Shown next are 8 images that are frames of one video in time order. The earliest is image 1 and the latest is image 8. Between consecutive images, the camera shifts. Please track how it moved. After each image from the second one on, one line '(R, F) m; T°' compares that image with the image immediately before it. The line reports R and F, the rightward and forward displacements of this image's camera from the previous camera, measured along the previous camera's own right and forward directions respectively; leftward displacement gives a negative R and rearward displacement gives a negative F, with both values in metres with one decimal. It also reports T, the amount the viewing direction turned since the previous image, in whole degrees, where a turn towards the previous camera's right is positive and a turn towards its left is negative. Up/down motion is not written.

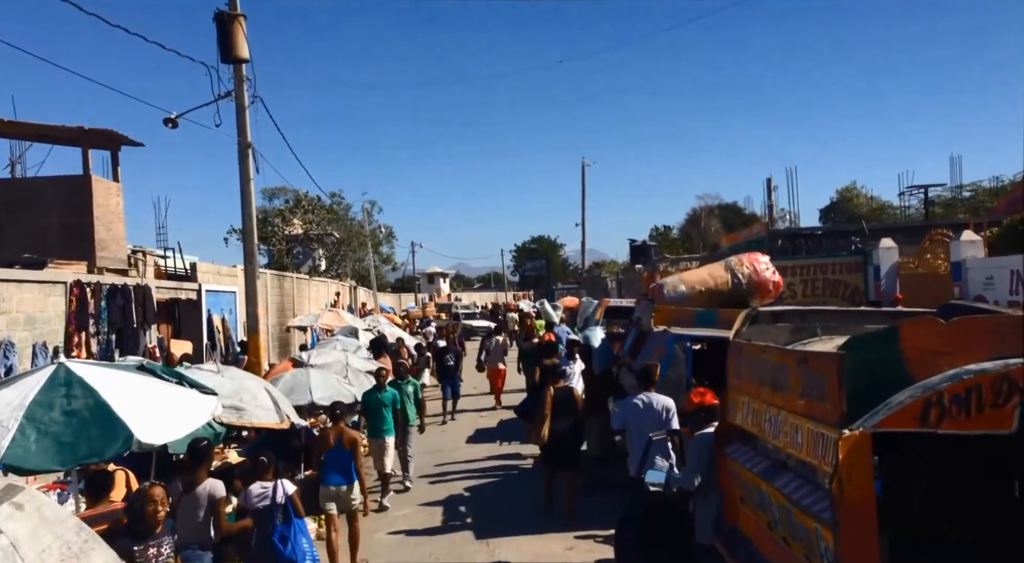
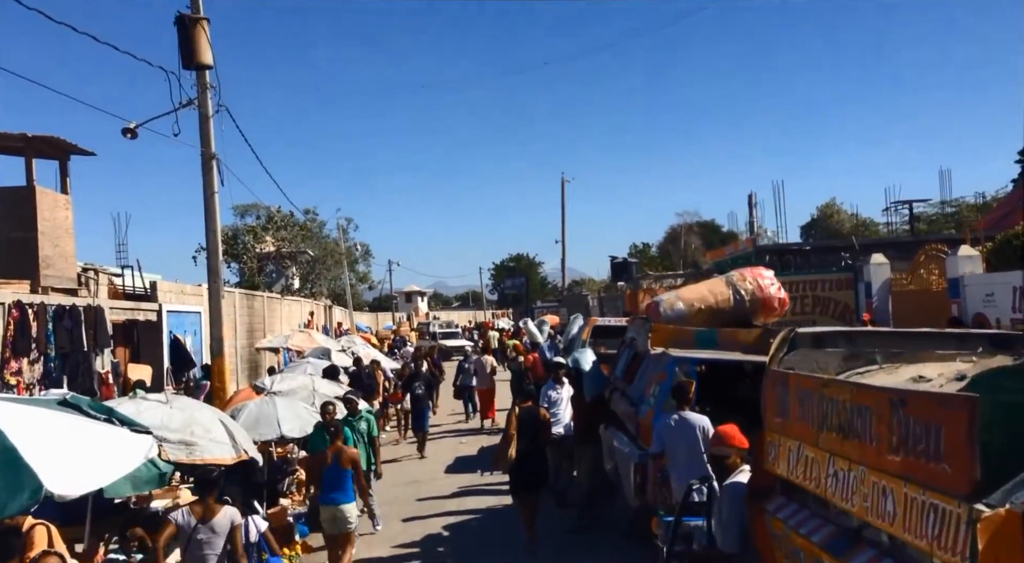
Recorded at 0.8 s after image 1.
(0.0, +0.8) m; +1°
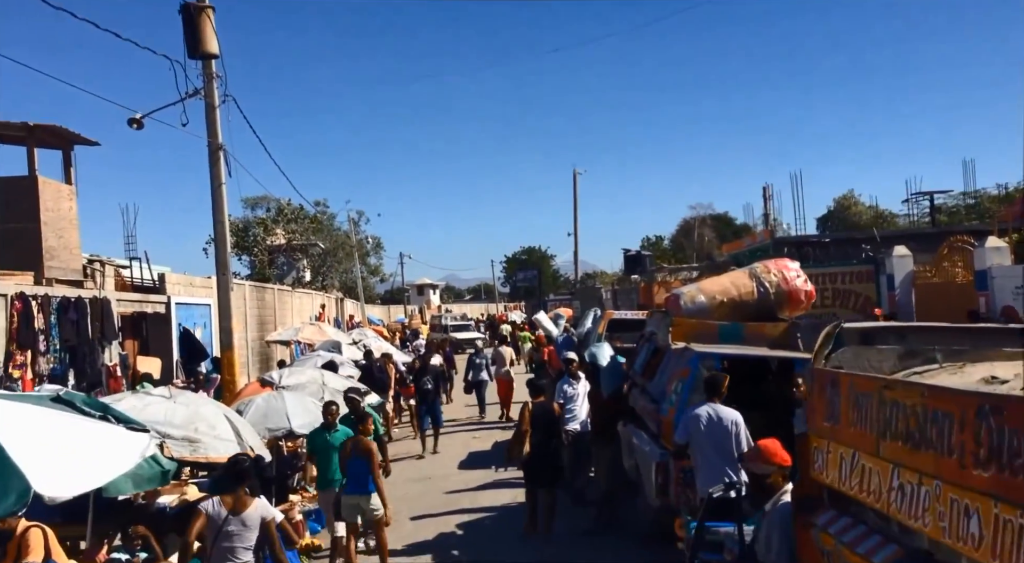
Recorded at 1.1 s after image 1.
(0.0, +0.3) m; -1°
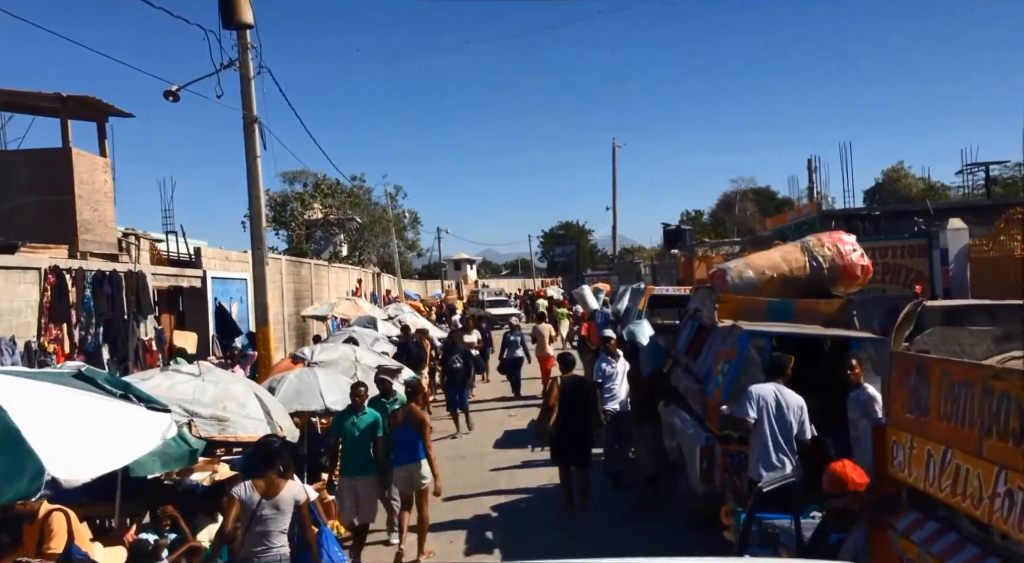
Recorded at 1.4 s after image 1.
(0.0, +0.3) m; -2°
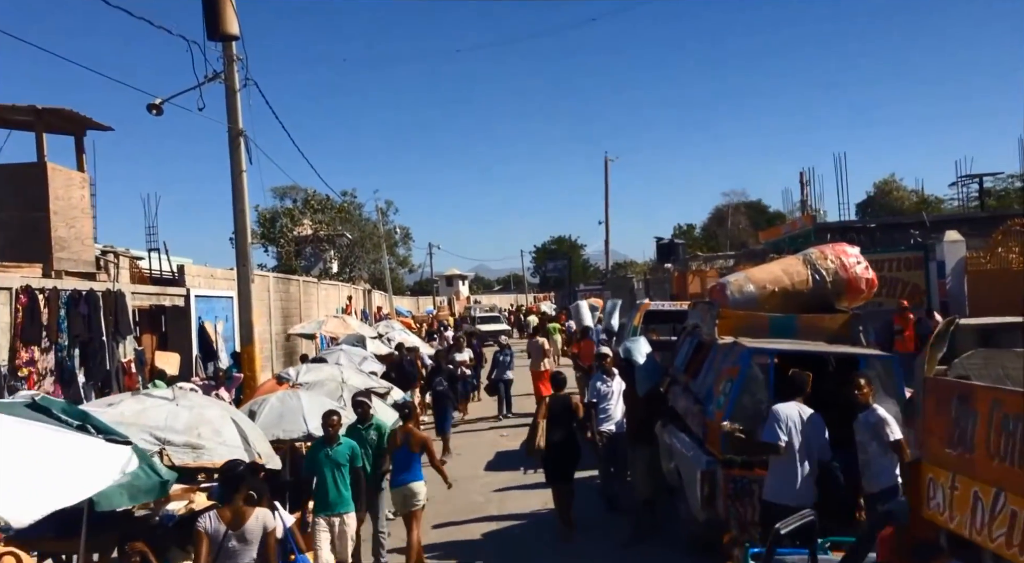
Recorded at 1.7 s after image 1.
(0.0, +0.3) m; 0°
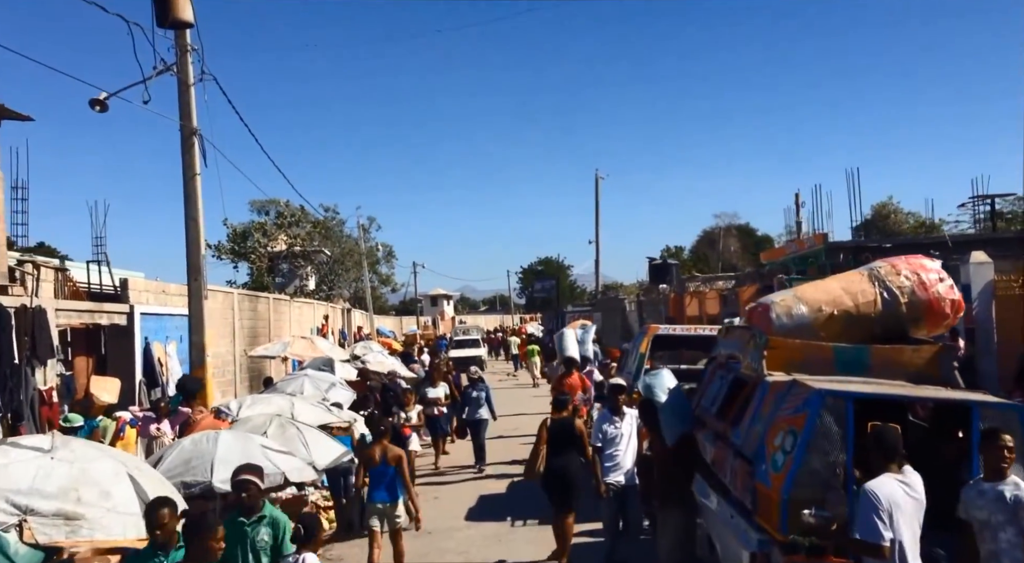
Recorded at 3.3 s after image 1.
(0.0, +1.7) m; +1°
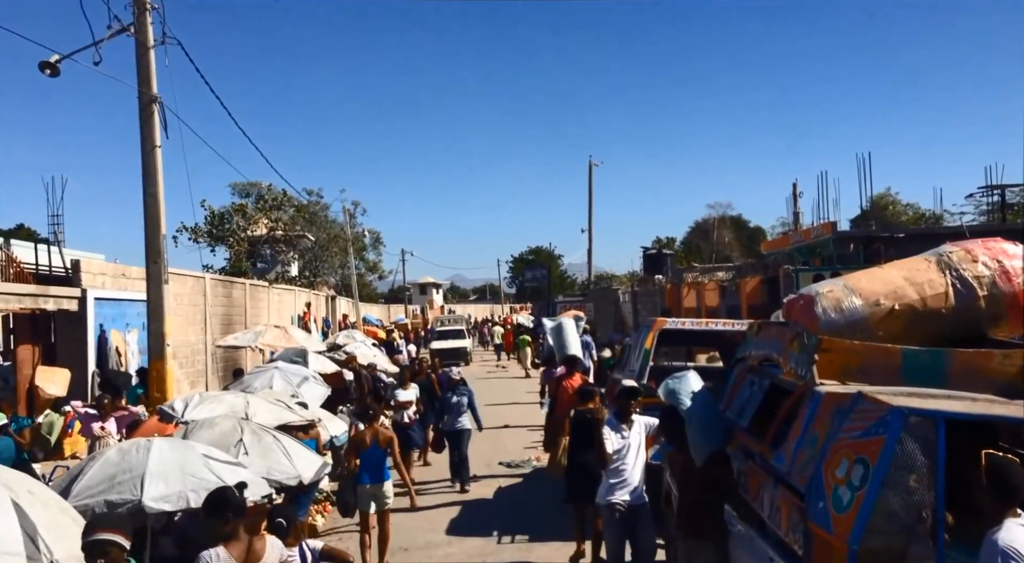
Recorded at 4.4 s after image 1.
(0.0, +1.1) m; +1°
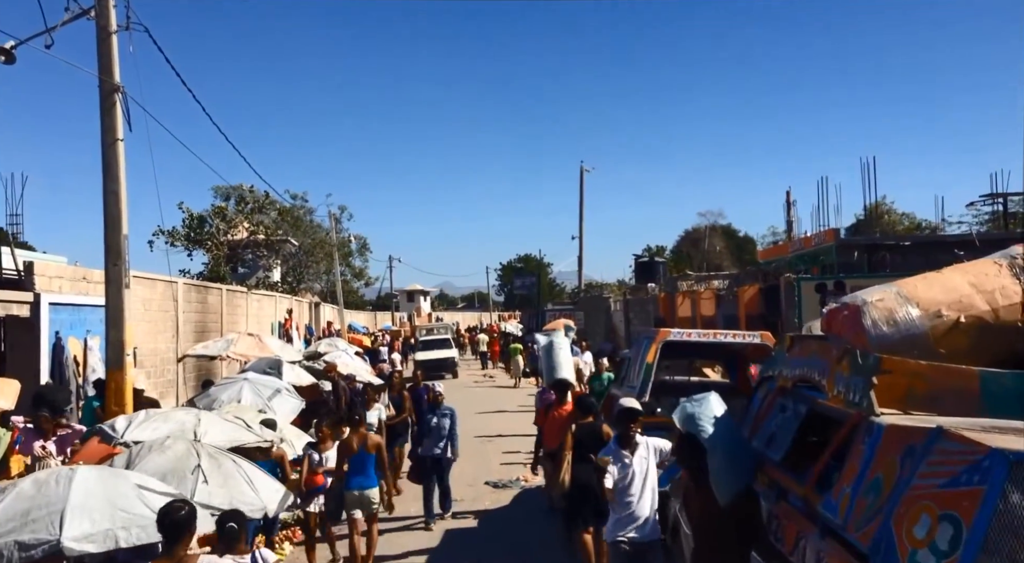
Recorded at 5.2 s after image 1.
(0.0, +0.9) m; +1°
